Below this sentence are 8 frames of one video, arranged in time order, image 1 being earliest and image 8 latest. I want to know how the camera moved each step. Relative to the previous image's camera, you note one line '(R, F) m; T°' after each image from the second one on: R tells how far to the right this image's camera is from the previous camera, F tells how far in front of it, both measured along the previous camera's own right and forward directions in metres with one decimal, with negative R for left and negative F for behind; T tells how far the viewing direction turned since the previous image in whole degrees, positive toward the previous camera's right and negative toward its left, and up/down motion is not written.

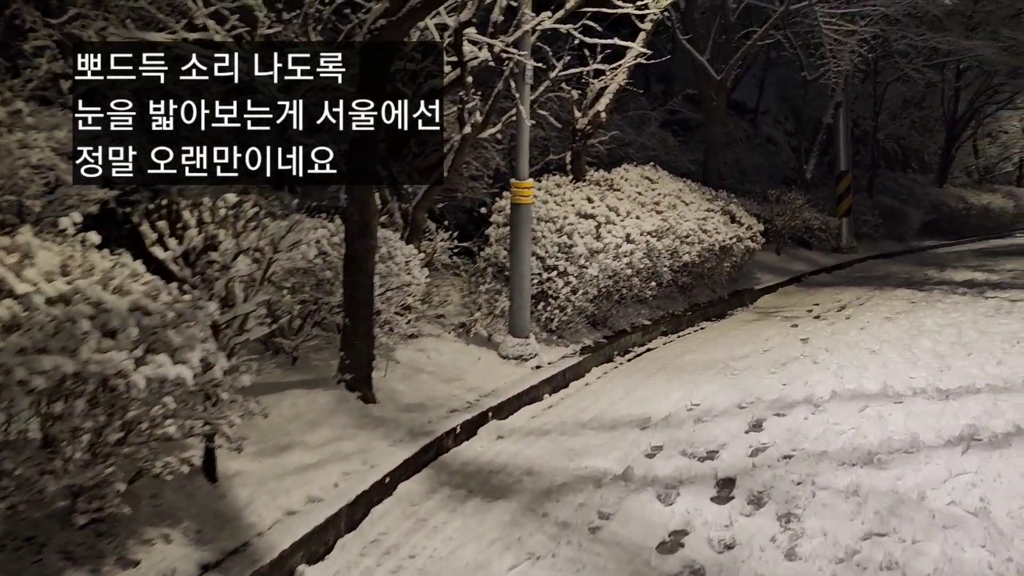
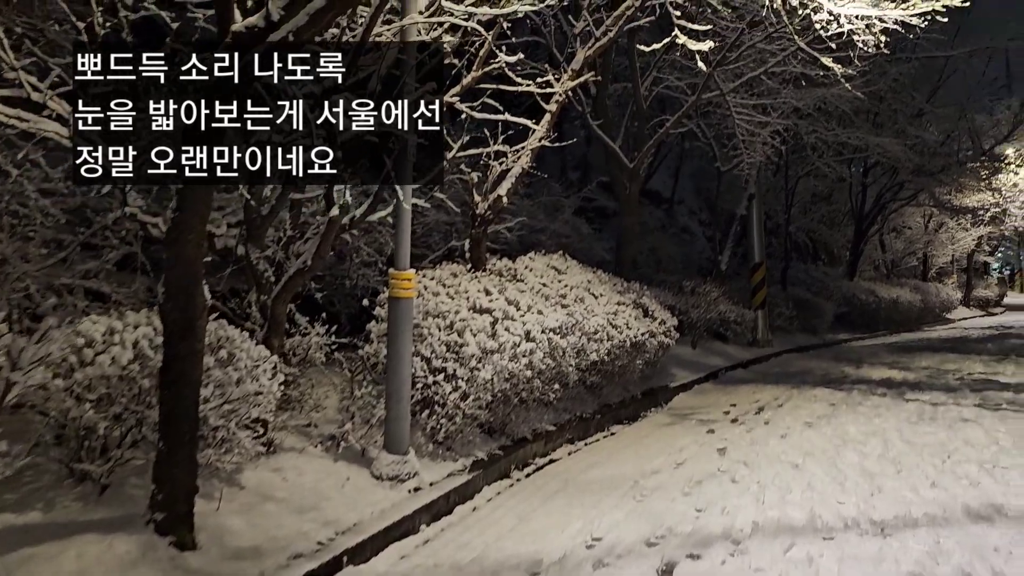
(+0.4, +1.0) m; +5°
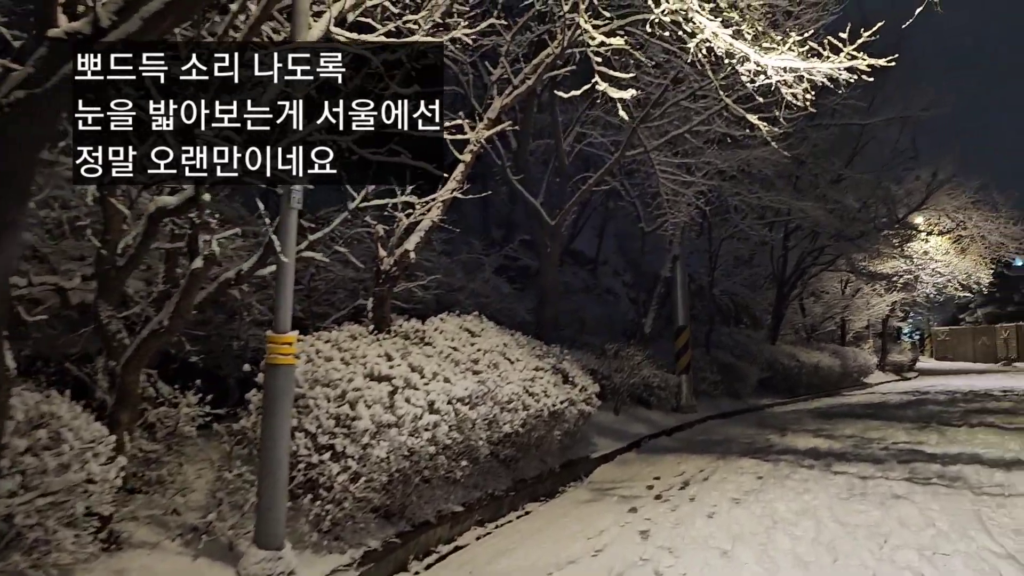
(+0.2, +0.8) m; +5°
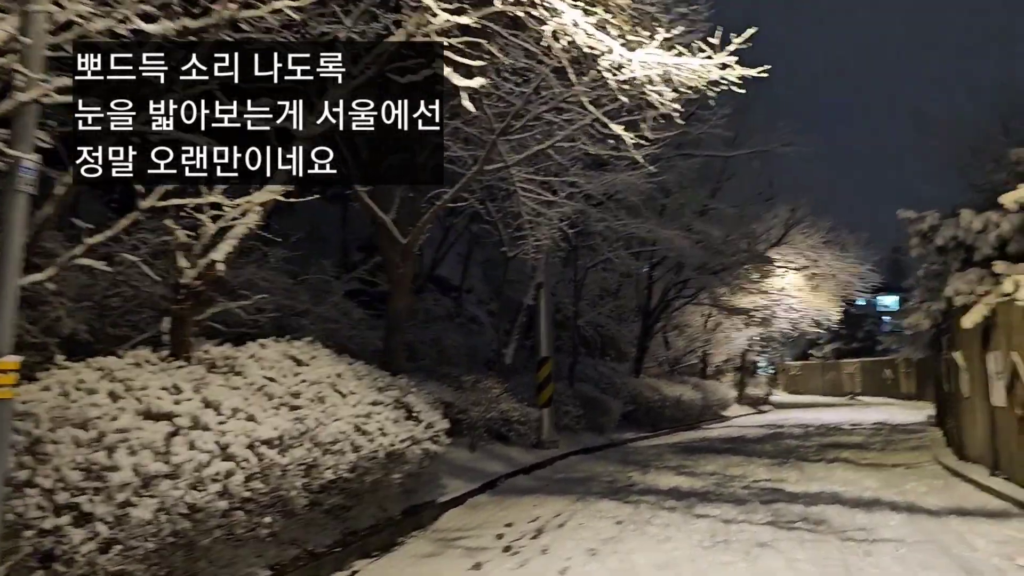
(+0.4, +1.1) m; +9°
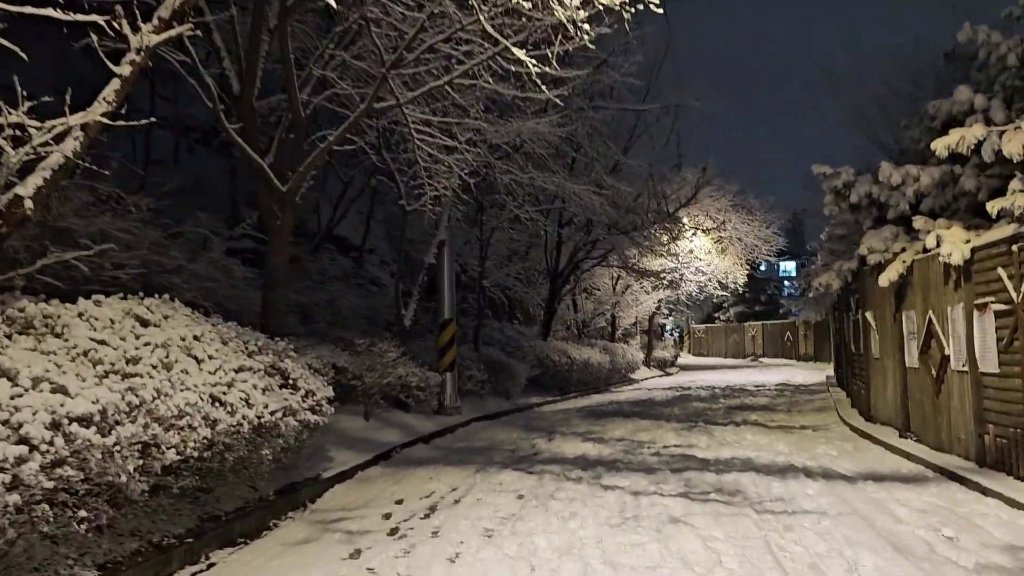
(+0.2, +1.0) m; +6°
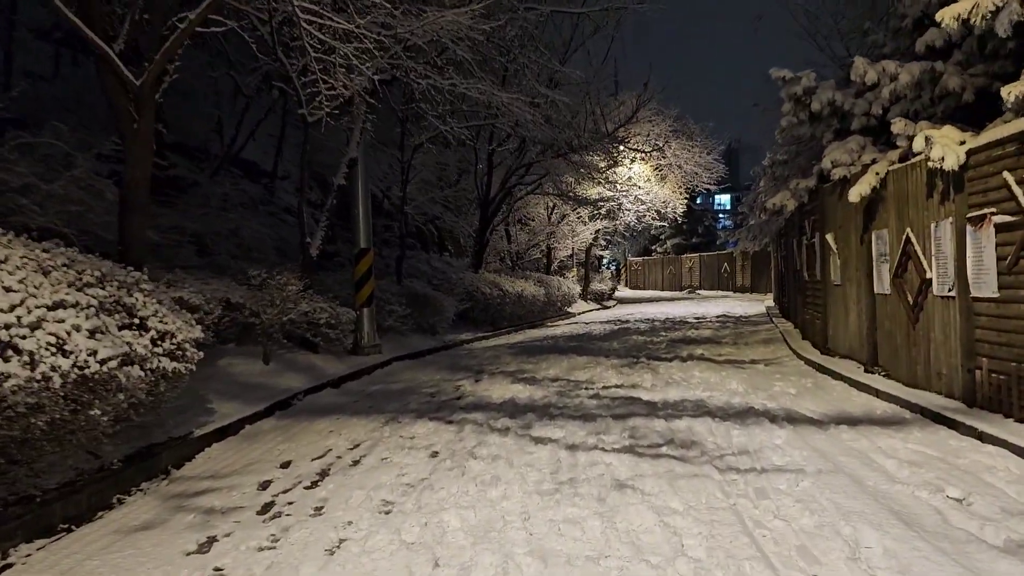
(+0.3, +1.7) m; +4°
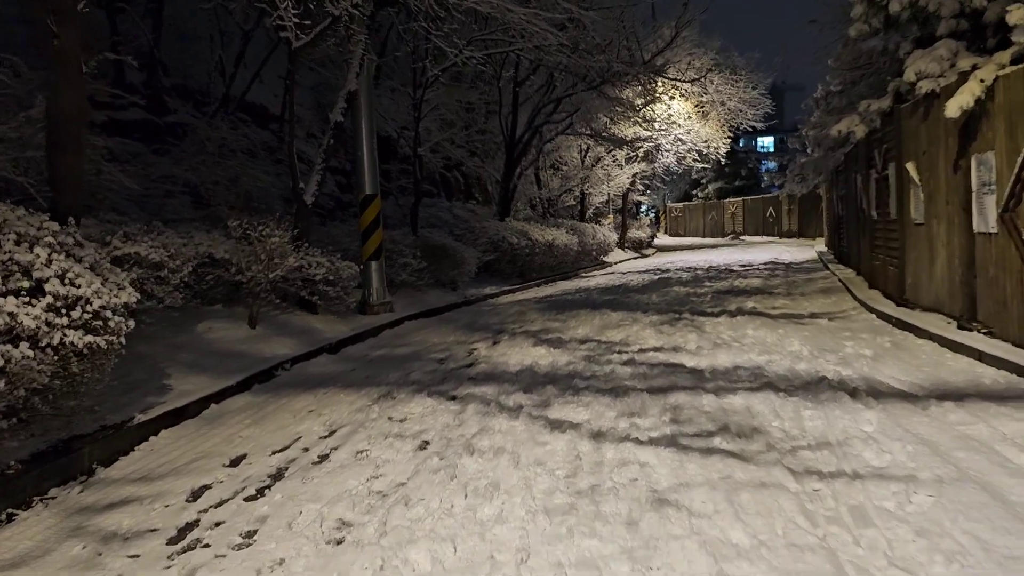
(+0.2, +1.7) m; -3°
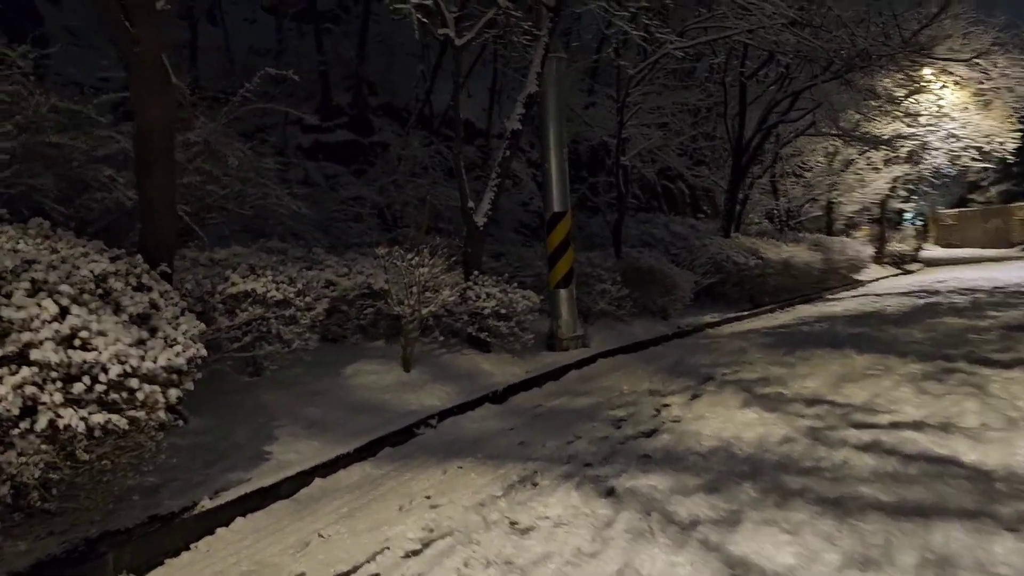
(+0.4, +2.1) m; -16°
